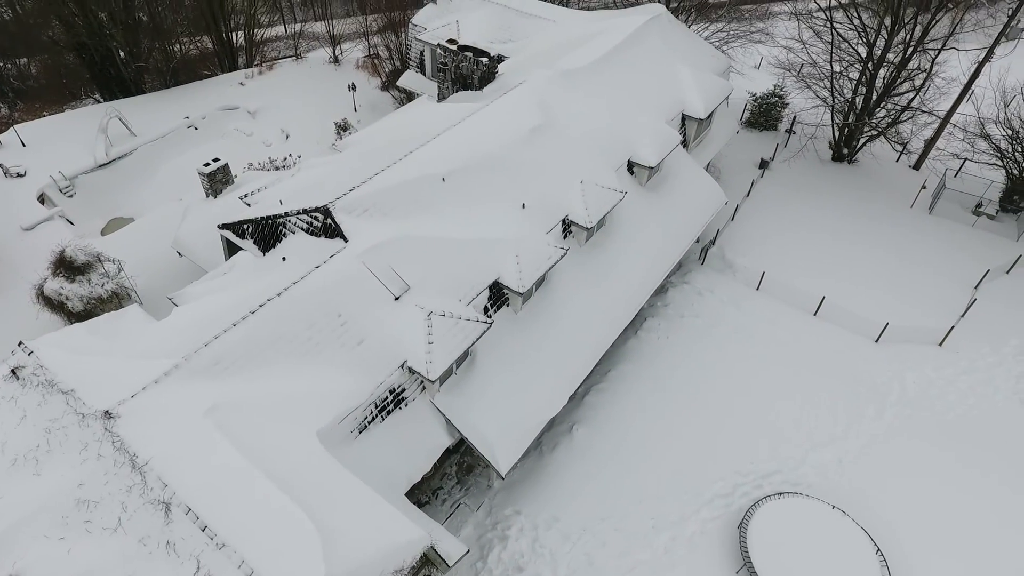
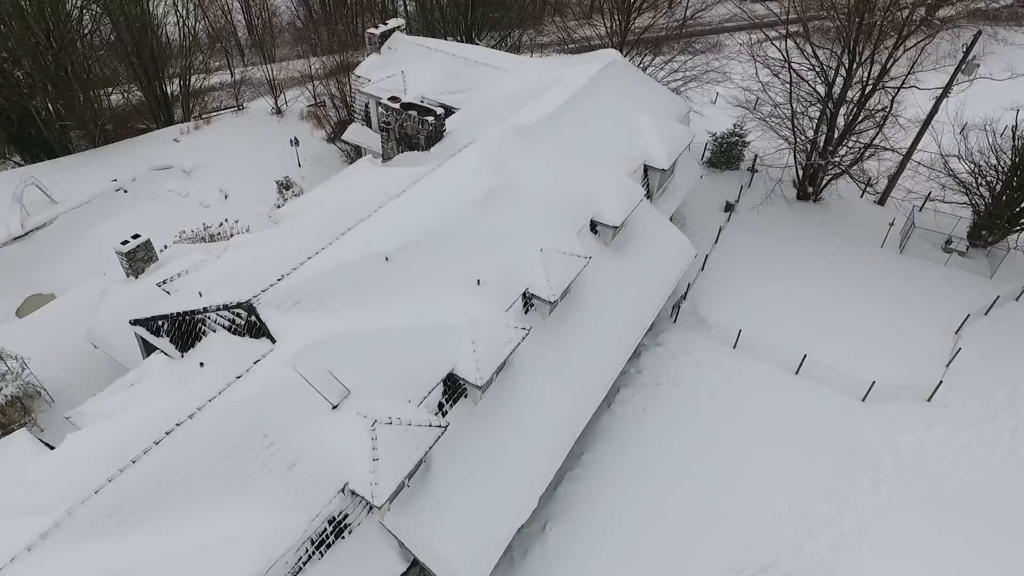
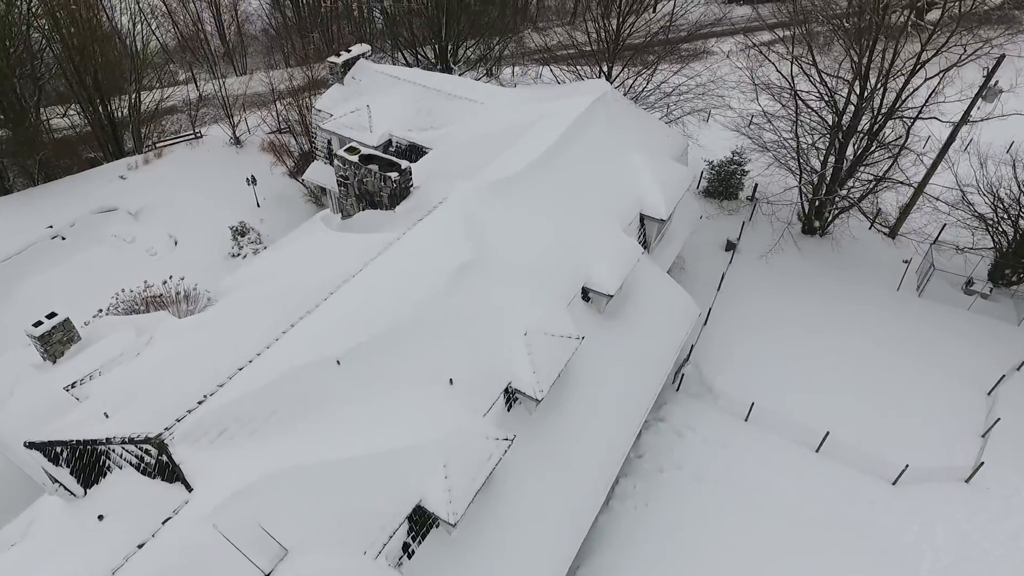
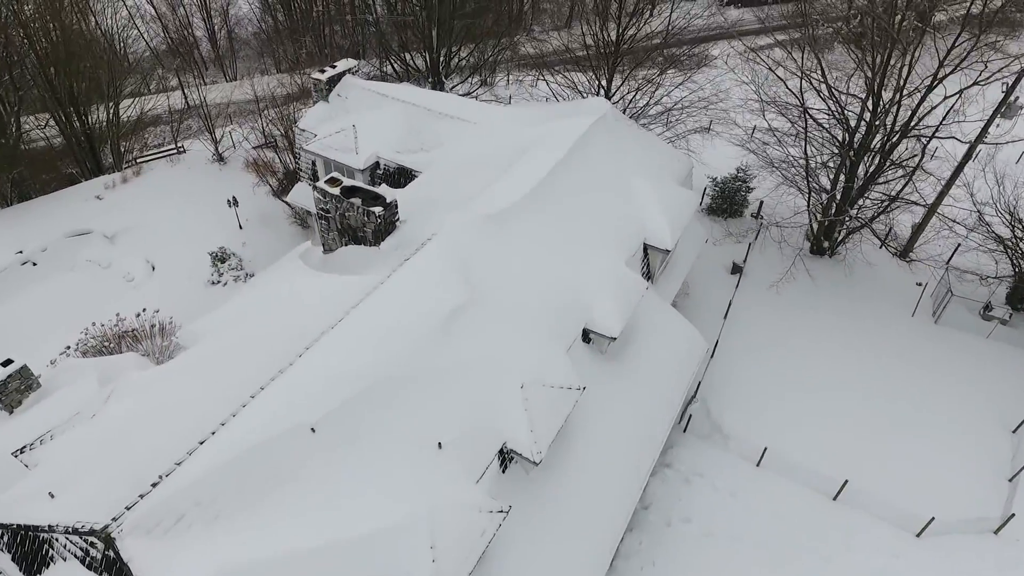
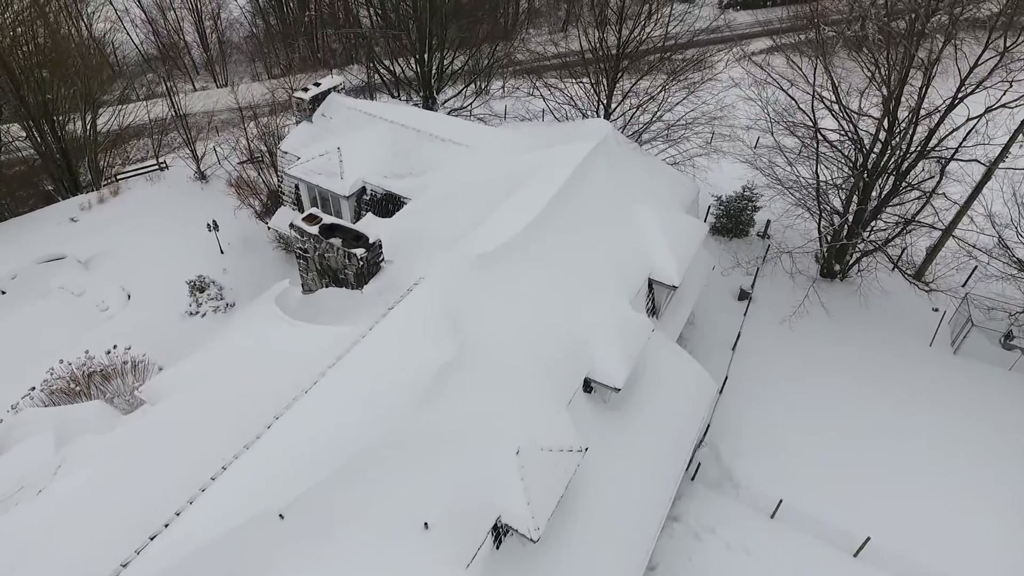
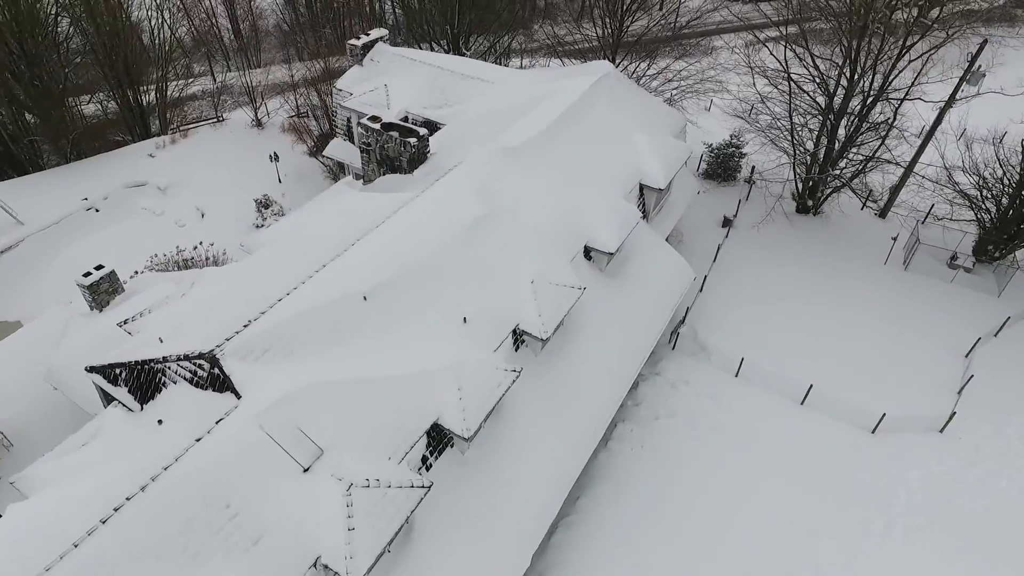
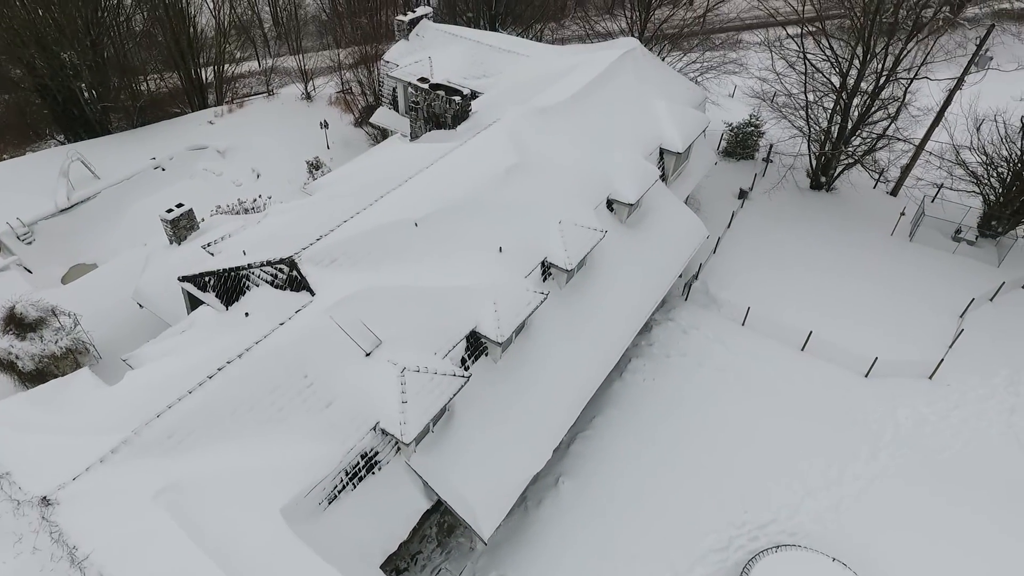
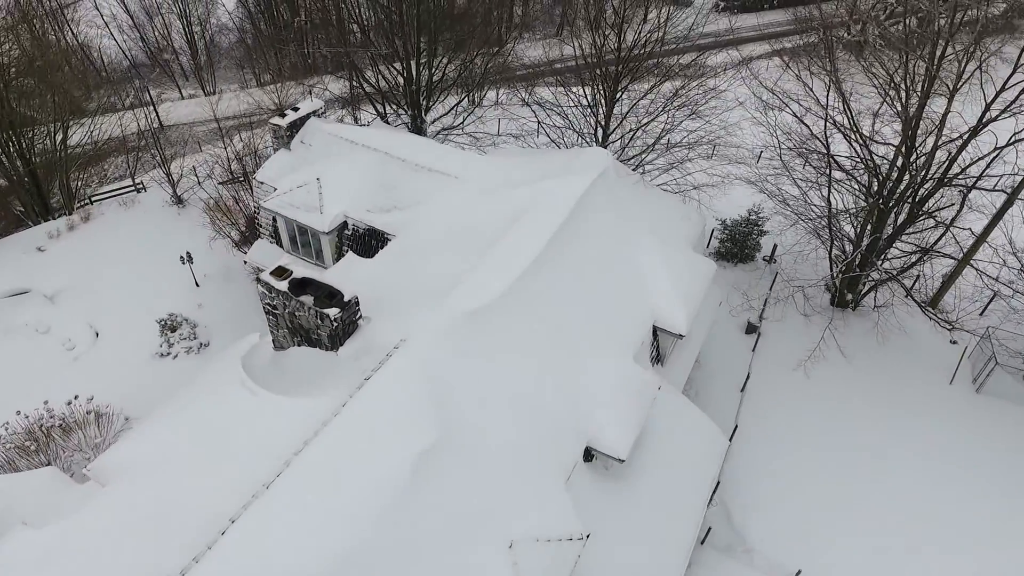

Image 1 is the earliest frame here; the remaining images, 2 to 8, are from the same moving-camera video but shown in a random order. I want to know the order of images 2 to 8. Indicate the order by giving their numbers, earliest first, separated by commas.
7, 2, 6, 3, 4, 5, 8
